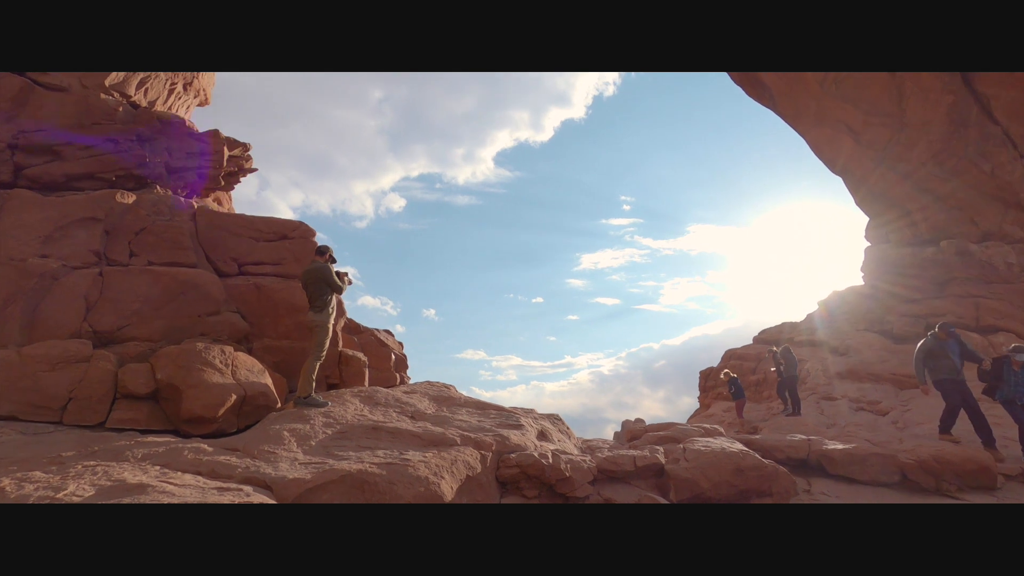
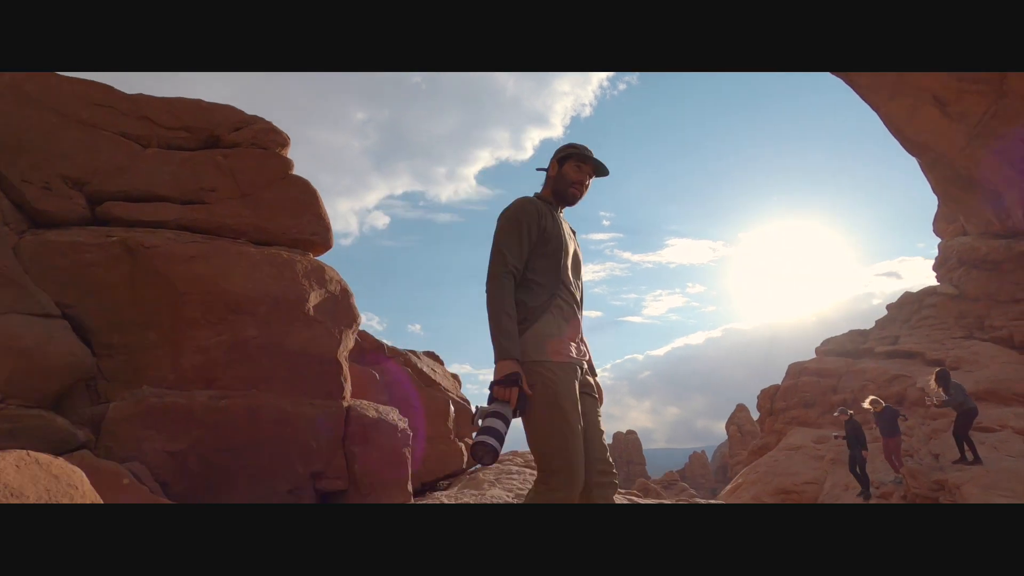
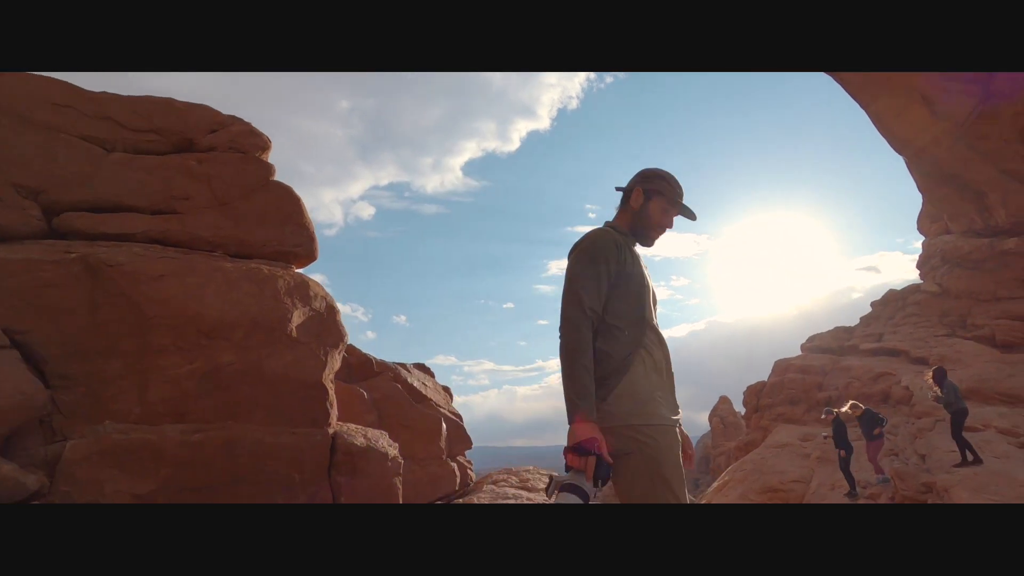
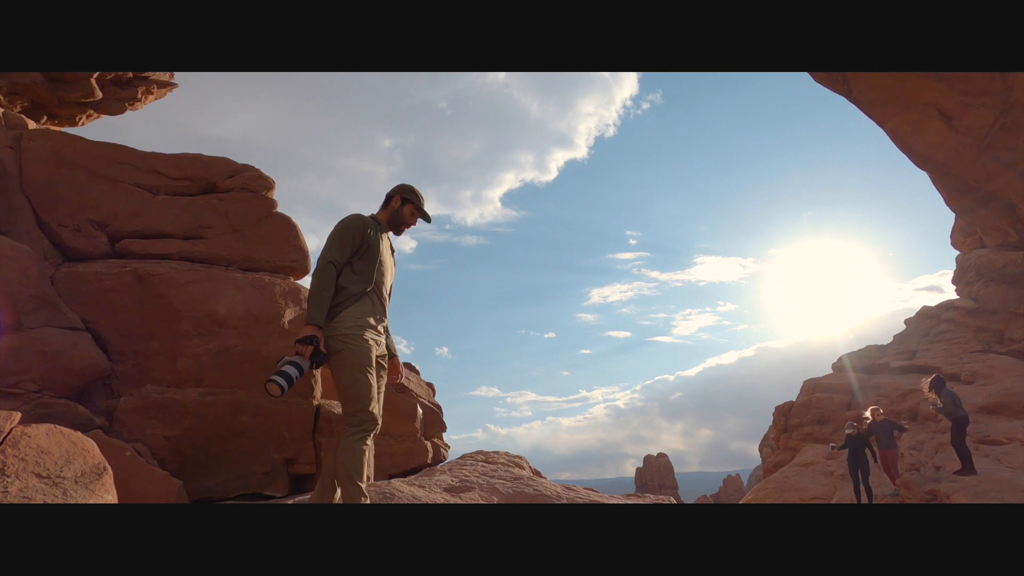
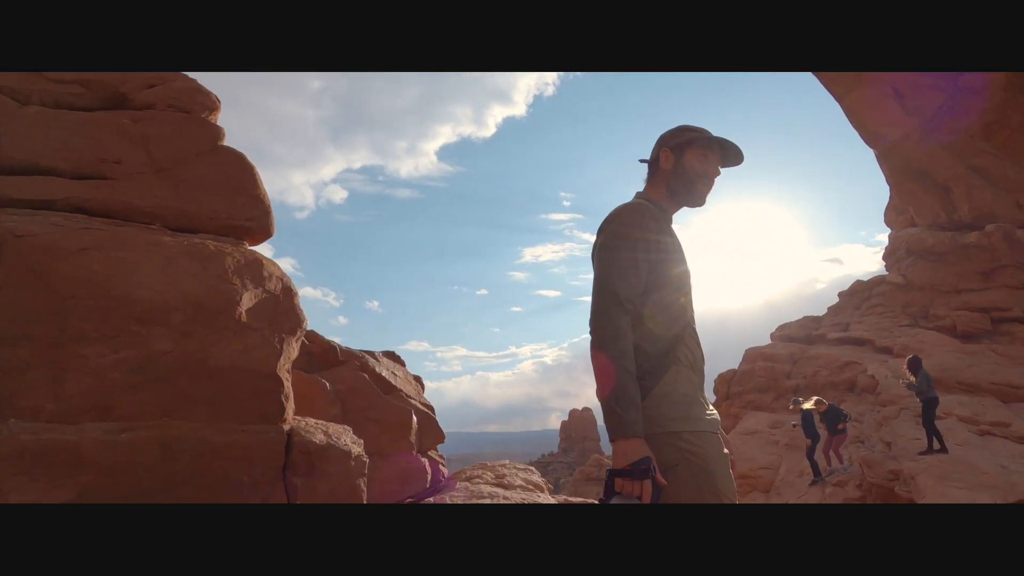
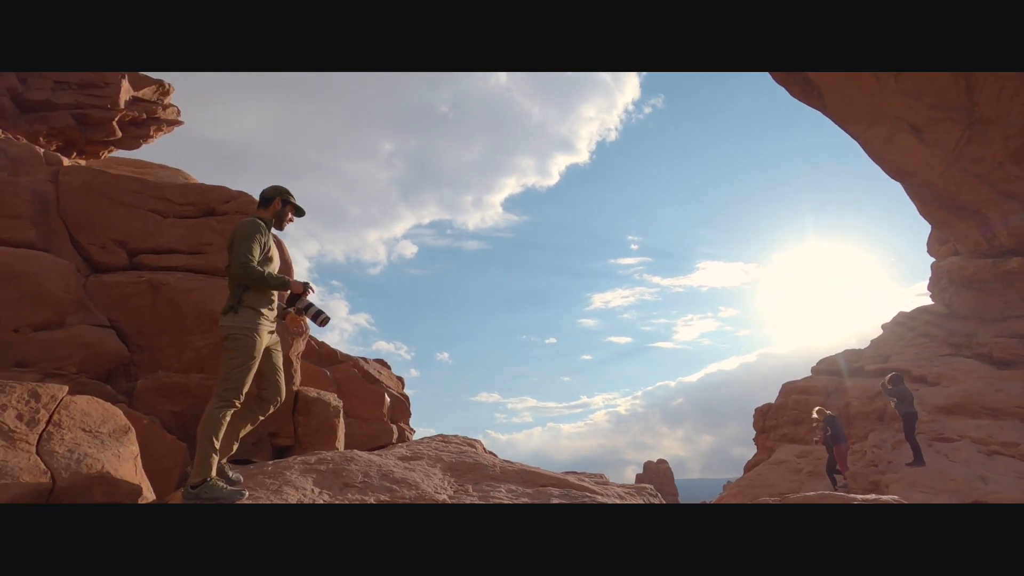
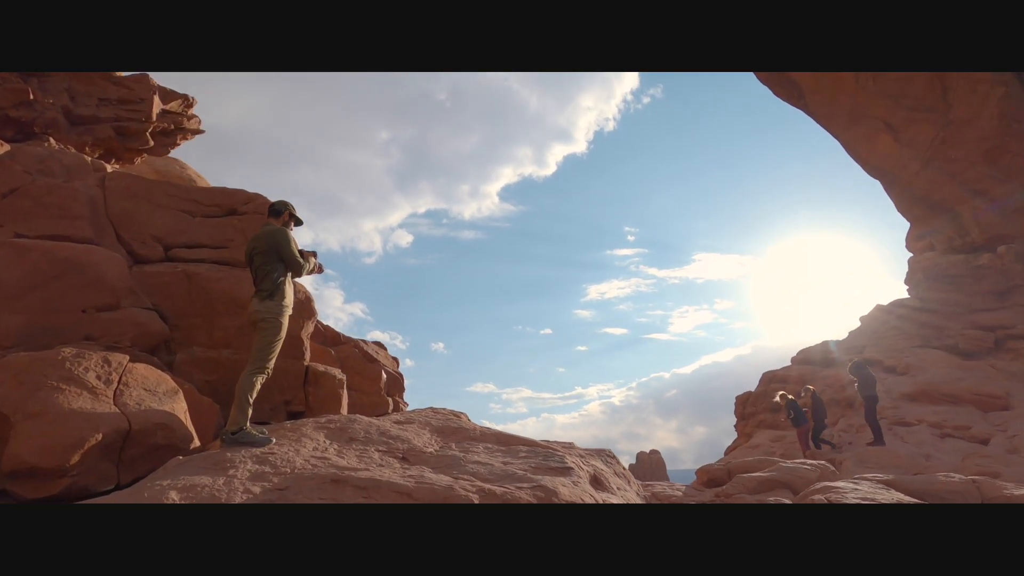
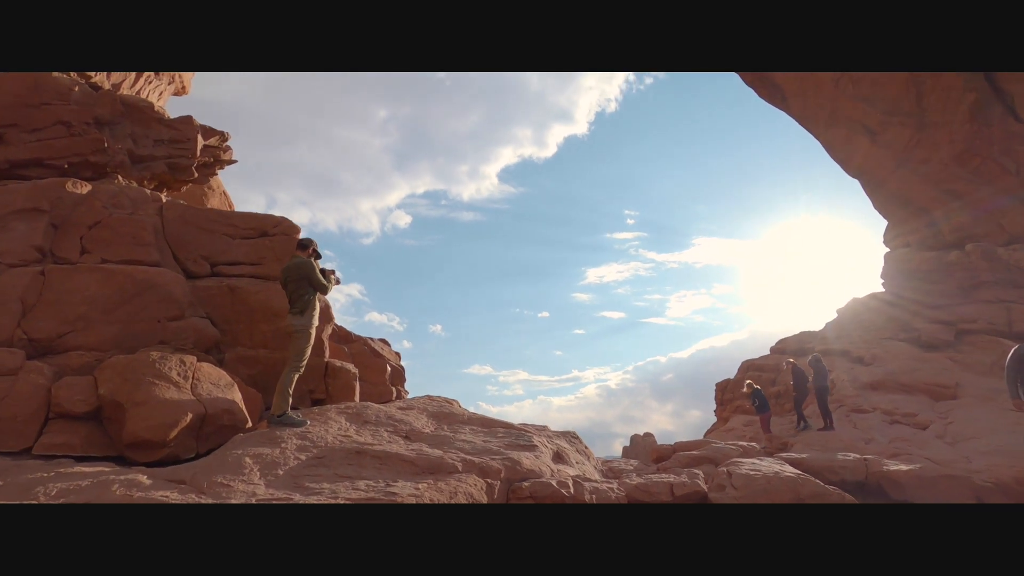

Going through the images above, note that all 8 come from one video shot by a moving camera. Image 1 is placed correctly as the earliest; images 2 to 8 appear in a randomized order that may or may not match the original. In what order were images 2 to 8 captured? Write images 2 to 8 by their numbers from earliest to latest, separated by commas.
8, 7, 6, 4, 2, 3, 5
